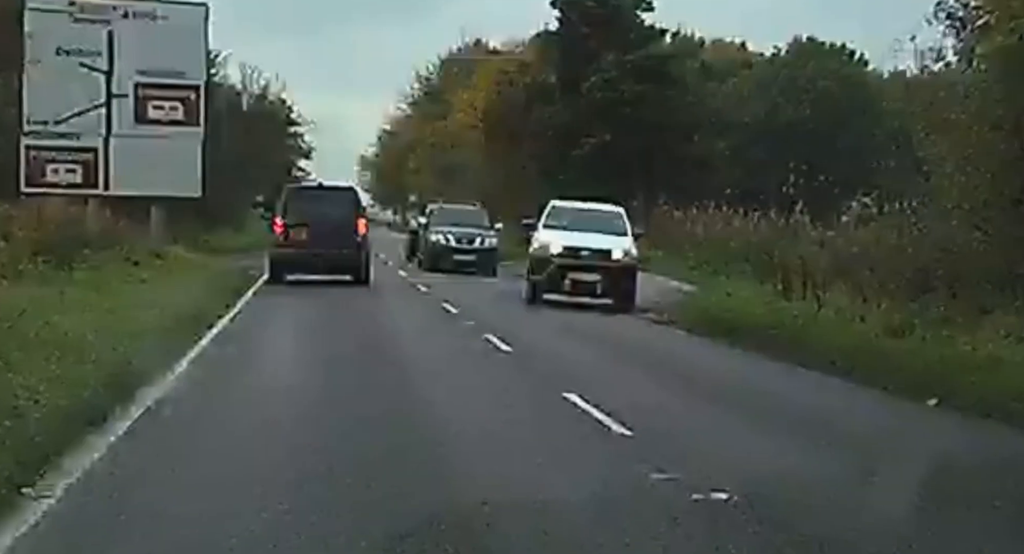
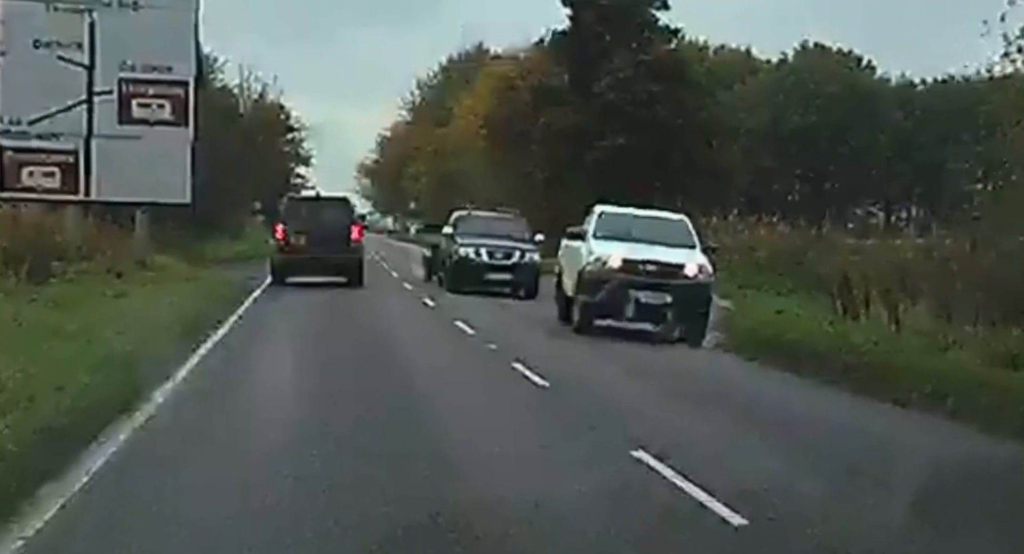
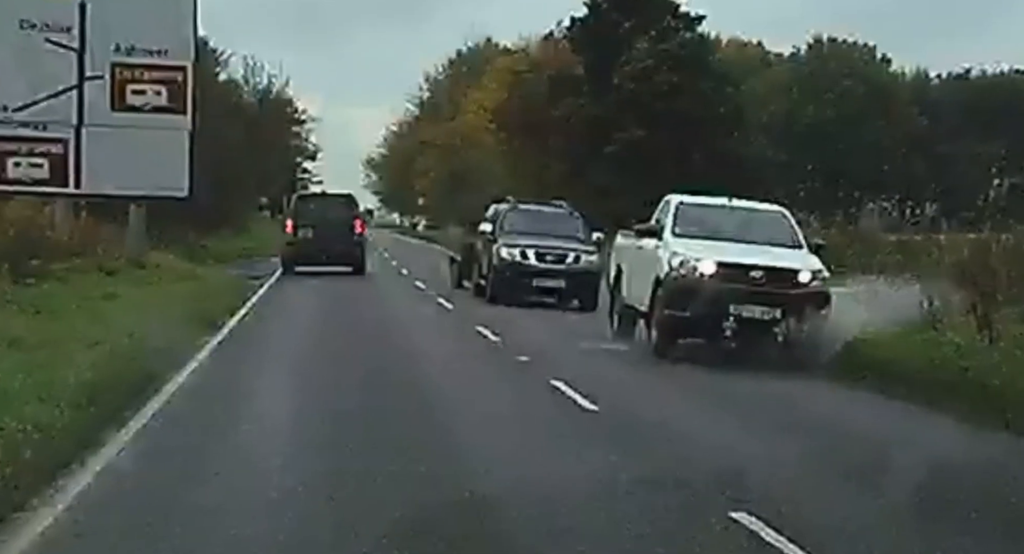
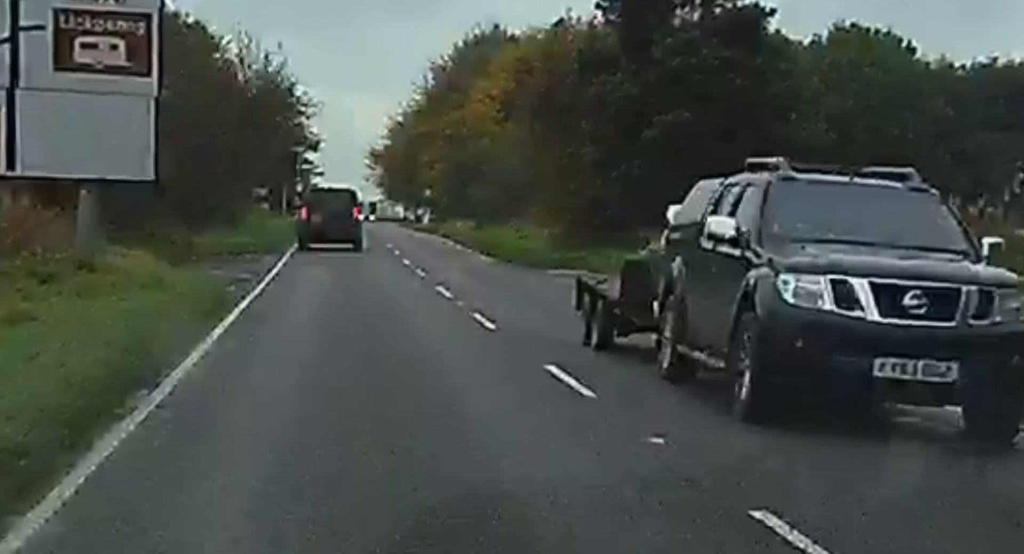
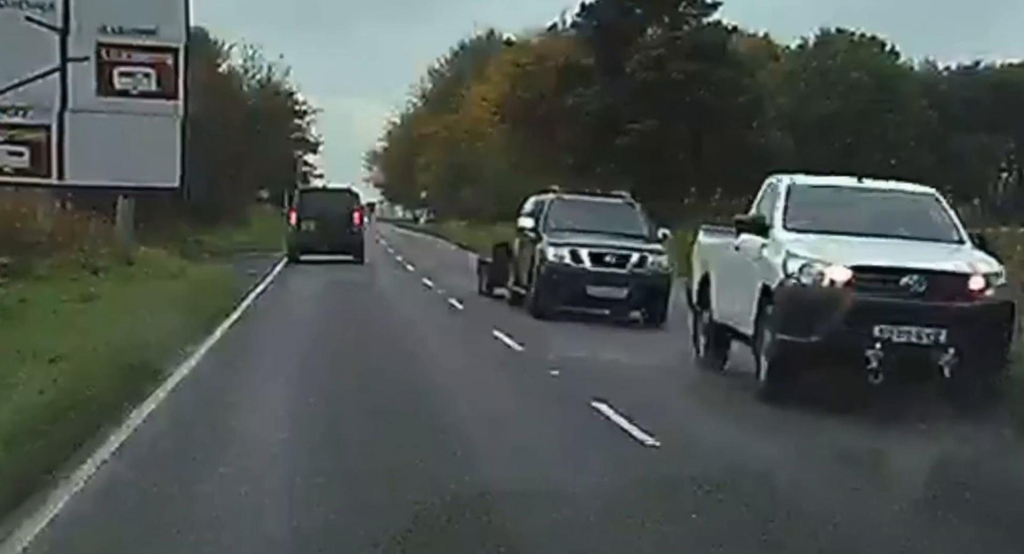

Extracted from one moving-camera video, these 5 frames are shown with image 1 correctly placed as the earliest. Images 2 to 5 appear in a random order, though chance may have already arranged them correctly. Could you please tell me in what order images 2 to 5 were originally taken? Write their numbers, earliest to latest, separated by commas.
2, 3, 5, 4
